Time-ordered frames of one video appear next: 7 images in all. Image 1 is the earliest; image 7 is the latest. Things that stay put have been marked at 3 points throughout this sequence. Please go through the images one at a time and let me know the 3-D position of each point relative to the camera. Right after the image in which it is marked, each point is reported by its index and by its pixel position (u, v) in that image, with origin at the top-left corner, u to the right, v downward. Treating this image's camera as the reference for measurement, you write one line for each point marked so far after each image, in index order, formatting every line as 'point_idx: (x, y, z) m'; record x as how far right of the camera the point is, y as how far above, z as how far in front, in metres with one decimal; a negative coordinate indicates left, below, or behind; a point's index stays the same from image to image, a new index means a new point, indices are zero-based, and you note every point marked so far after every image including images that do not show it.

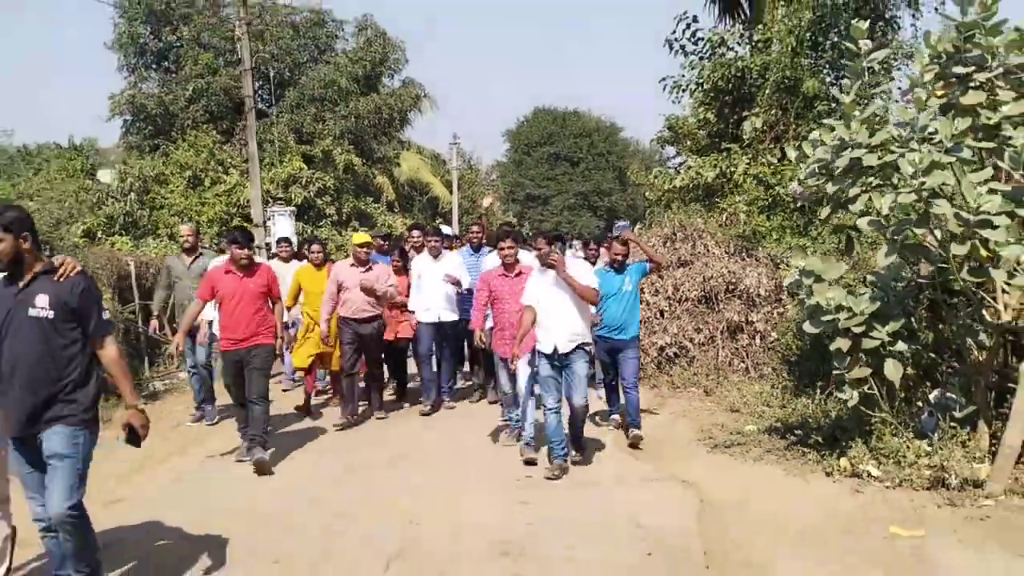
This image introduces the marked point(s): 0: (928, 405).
0: (+2.7, -0.8, +6.4) m
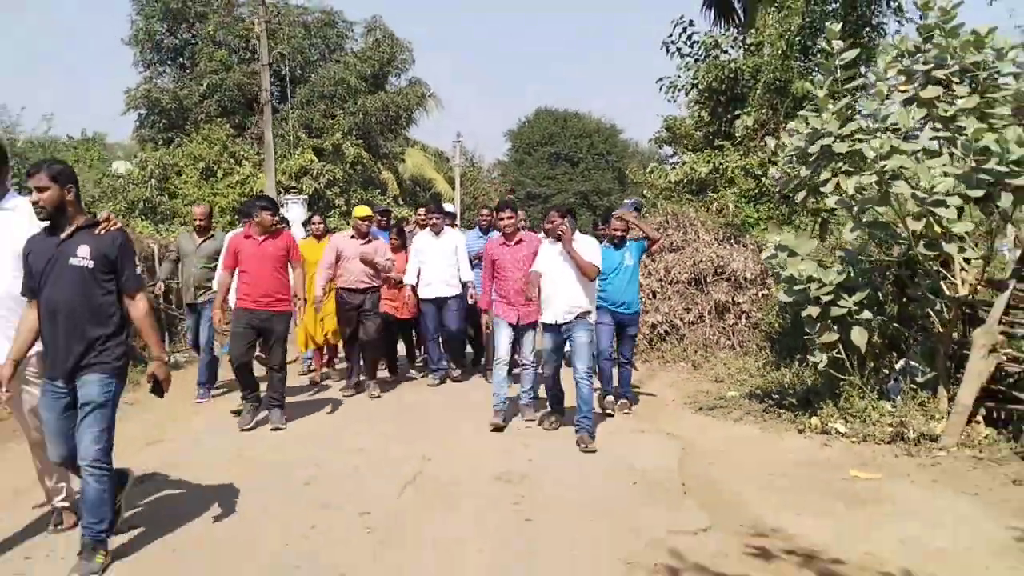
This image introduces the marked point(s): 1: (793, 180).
0: (+2.7, -0.6, +7.1) m
1: (+2.1, +0.8, +7.3) m
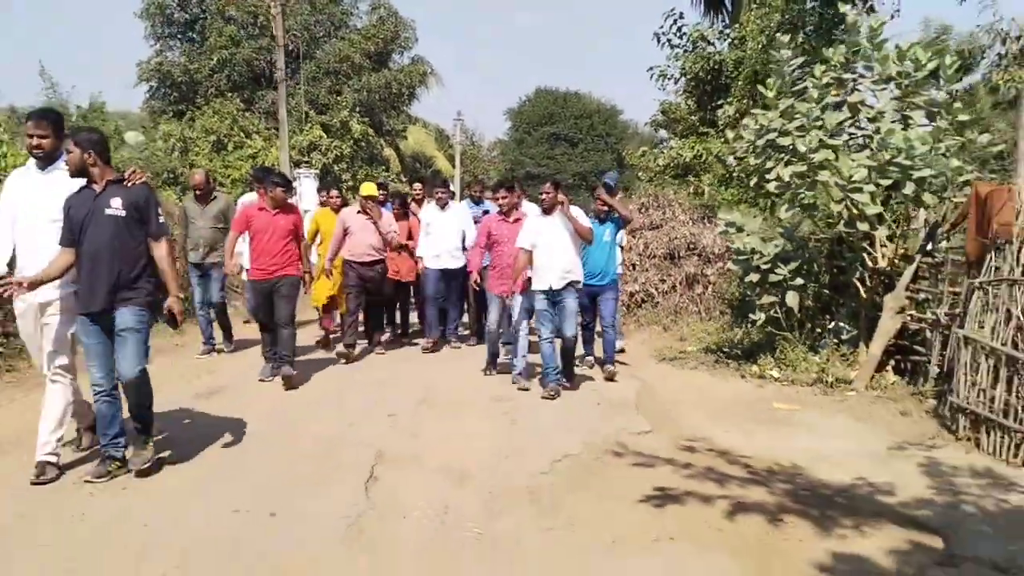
0: (+2.7, -0.4, +8.5) m
1: (+2.0, +1.1, +8.7) m
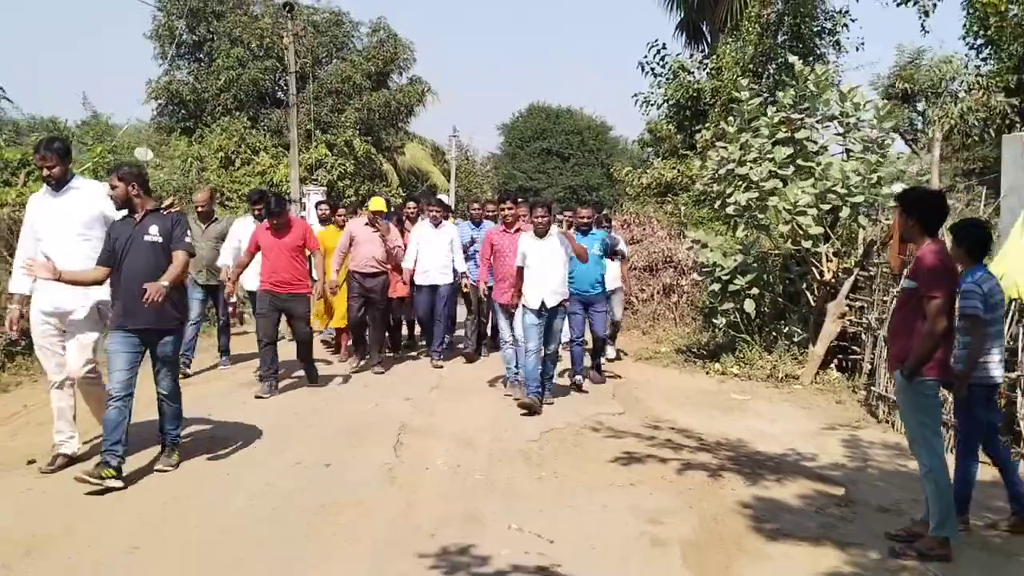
0: (+2.6, -0.5, +9.8) m
1: (+2.0, +1.0, +10.0) m
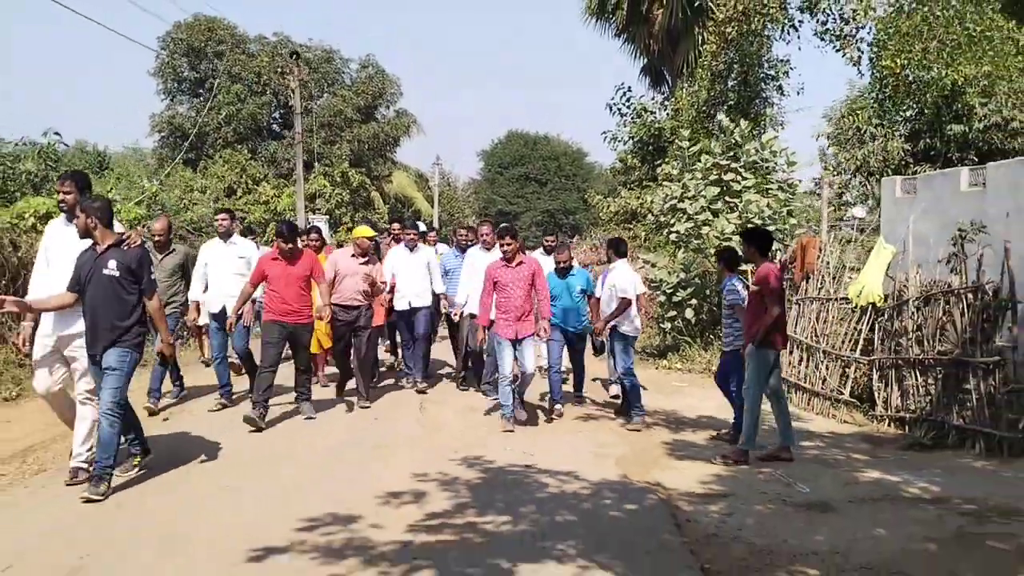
0: (+2.5, -0.6, +12.1) m
1: (+1.8, +0.8, +12.4) m
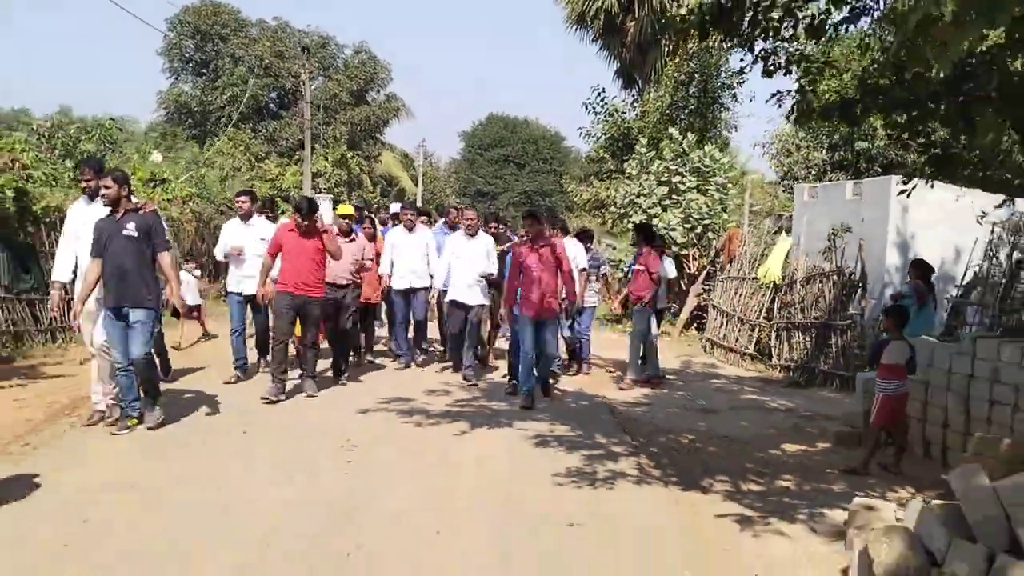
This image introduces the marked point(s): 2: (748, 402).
0: (+2.3, -0.3, +15.1) m
1: (+1.7, +1.2, +15.3) m
2: (+2.2, -1.1, +9.2) m
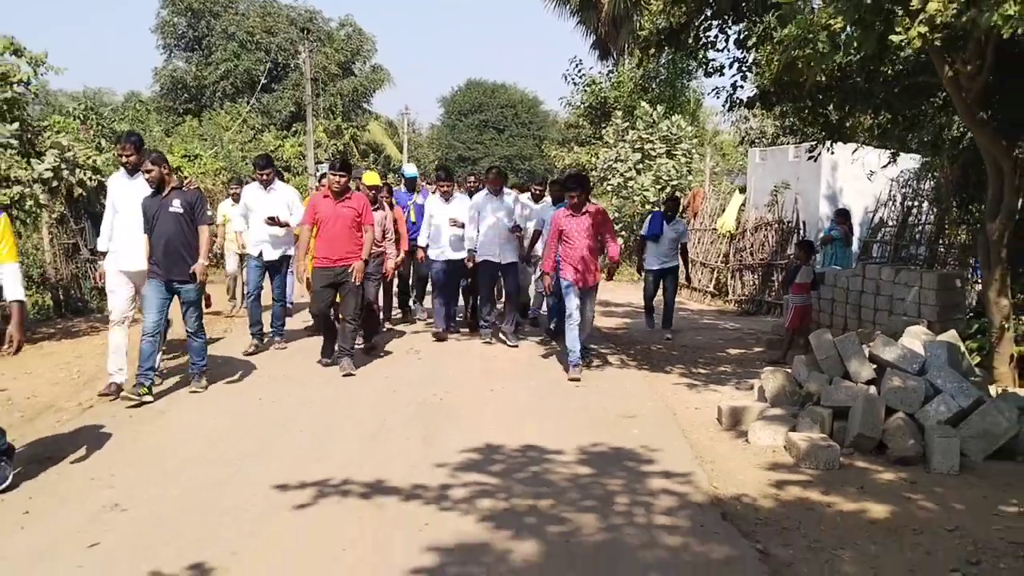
0: (+2.2, +0.6, +17.5) m
1: (+1.6, +2.0, +17.6) m
2: (+2.3, -0.4, +11.6) m
